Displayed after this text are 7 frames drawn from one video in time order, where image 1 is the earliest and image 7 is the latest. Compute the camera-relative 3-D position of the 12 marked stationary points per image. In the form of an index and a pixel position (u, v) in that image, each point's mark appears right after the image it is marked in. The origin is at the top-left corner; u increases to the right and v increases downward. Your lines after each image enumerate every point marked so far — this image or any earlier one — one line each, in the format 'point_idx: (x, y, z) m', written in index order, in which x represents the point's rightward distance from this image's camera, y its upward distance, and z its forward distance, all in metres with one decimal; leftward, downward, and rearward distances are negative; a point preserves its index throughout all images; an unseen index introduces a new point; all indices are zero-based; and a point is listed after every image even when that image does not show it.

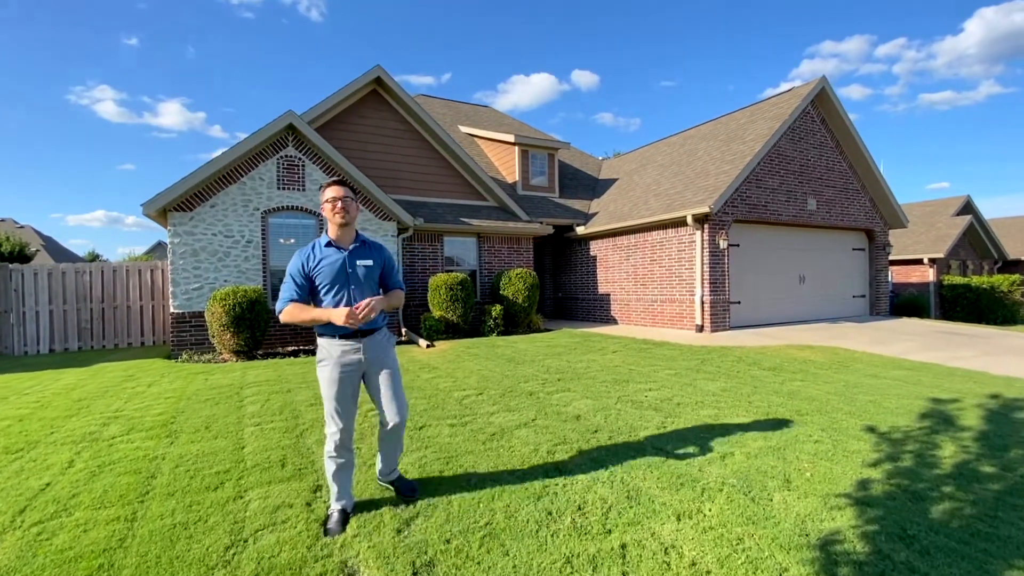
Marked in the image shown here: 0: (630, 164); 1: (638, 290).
0: (+4.1, +4.4, +16.9) m
1: (+3.3, -0.1, +12.7) m
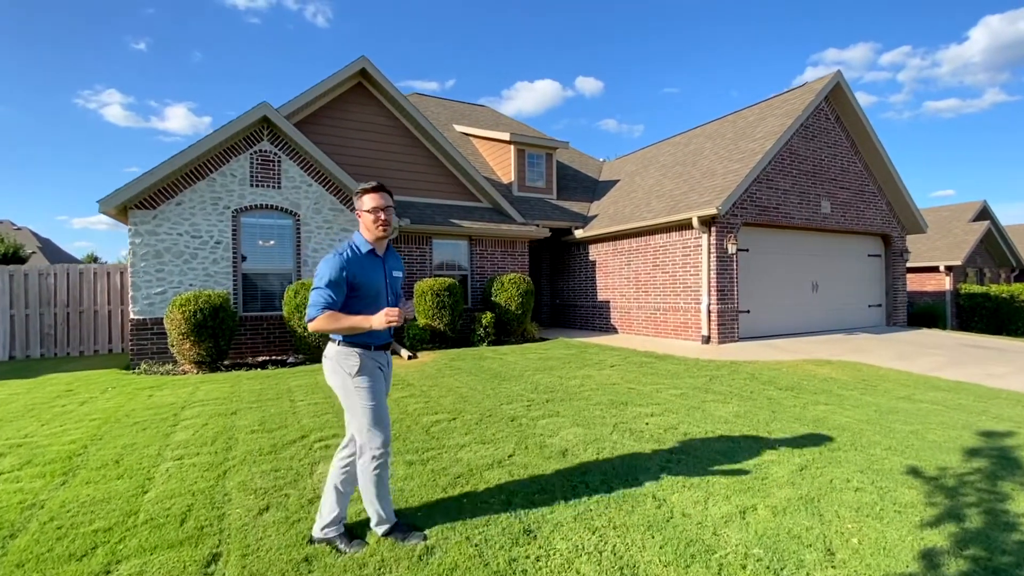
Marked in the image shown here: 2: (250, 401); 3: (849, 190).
0: (+4.0, +4.1, +16.1) m
1: (+3.2, -0.2, +11.9) m
2: (-3.1, -1.3, +5.7) m
3: (+8.8, +2.6, +12.5) m
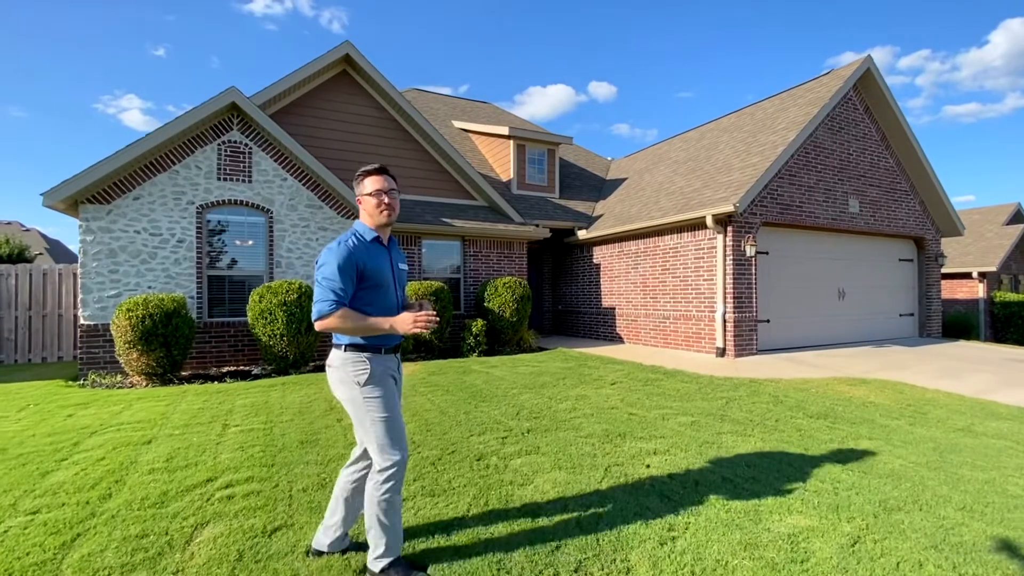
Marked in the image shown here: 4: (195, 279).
0: (+4.0, +4.0, +15.1) m
1: (+3.1, -0.4, +10.9) m
2: (-3.4, -1.4, +4.8) m
3: (+8.7, +2.4, +11.3) m
4: (-5.6, +0.2, +8.5) m
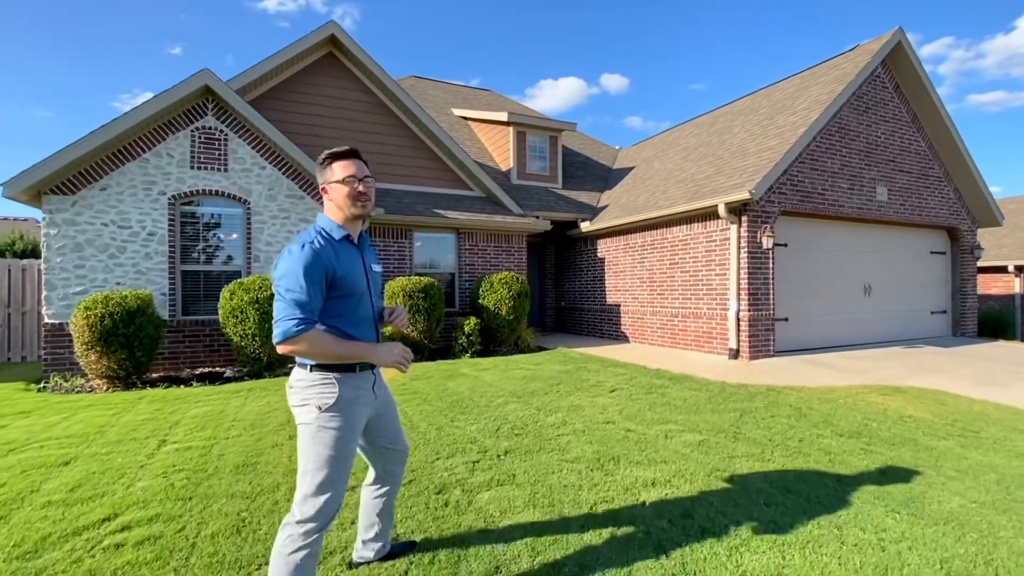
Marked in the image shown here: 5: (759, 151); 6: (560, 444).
0: (+4.1, +4.1, +14.3) m
1: (+3.0, -0.3, +10.1) m
2: (-3.6, -1.4, +4.3) m
3: (+8.7, +2.5, +10.4) m
4: (-5.7, +0.2, +7.9) m
5: (+4.8, +2.6, +9.2) m
6: (+0.4, -1.3, +4.1) m
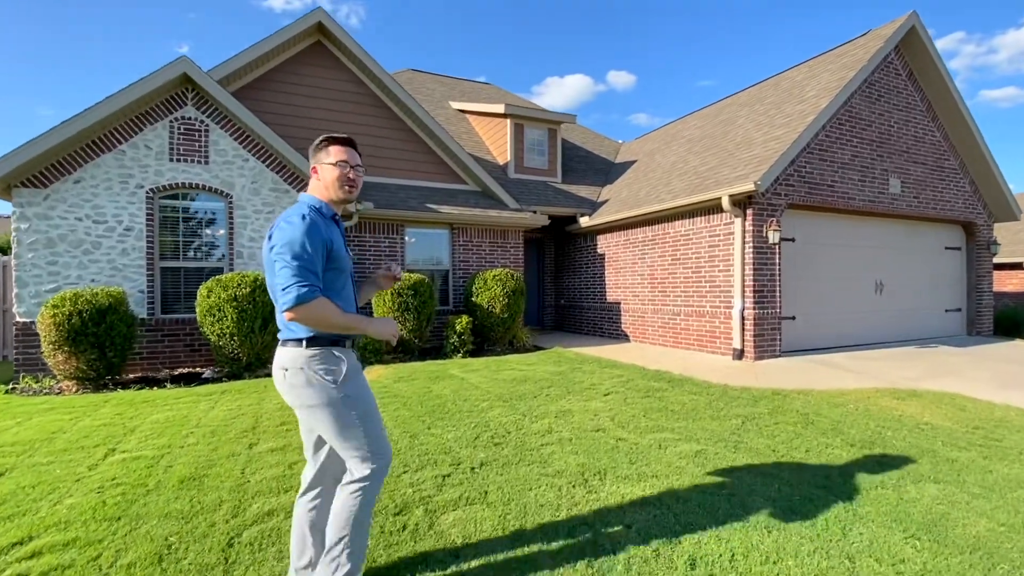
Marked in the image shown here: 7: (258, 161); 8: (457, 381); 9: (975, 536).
0: (+4.0, +4.2, +13.8) m
1: (+2.9, -0.2, +9.7) m
2: (-3.8, -1.3, +3.9) m
3: (+8.6, +2.5, +9.9) m
4: (-5.8, +0.3, +7.6) m
5: (+4.6, +2.7, +8.8) m
6: (+0.2, -1.3, +3.7) m
7: (-4.4, +2.2, +8.3) m
8: (-0.7, -1.2, +6.3) m
9: (+2.7, -1.4, +2.7) m
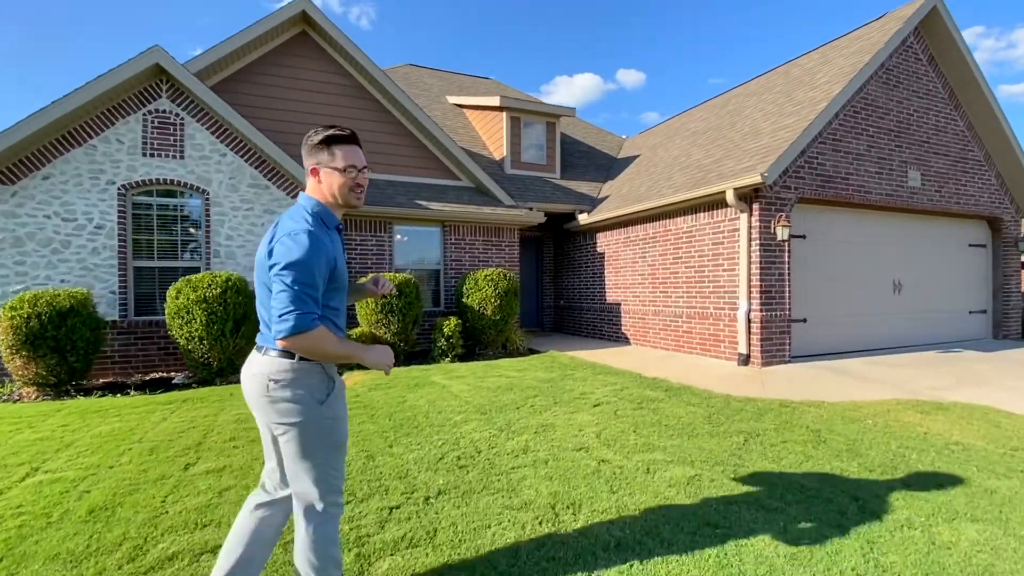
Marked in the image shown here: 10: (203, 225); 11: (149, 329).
0: (+4.0, +4.2, +13.3) m
1: (+2.8, -0.2, +9.2) m
2: (-4.0, -1.3, +3.5) m
3: (+8.4, +2.5, +9.3) m
4: (-6.0, +0.2, +7.3) m
5: (+4.5, +2.7, +8.2) m
6: (0.0, -1.3, +3.3) m
7: (-4.5, +2.2, +7.9) m
8: (-0.9, -1.2, +5.9) m
9: (+2.4, -1.4, +2.2) m
10: (-5.0, +1.0, +7.8) m
11: (-5.6, -0.6, +7.4) m
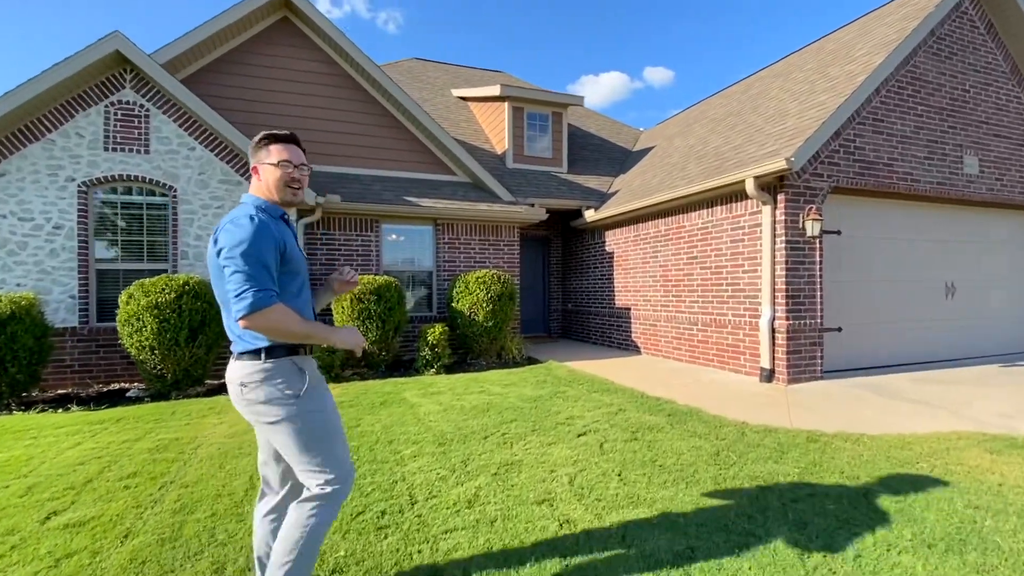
0: (+4.1, +4.1, +12.3) m
1: (+2.7, -0.3, +8.2) m
2: (-4.4, -1.4, +3.0) m
3: (+8.4, +2.5, +8.1) m
4: (-6.2, +0.2, +6.8) m
5: (+4.4, +2.6, +7.2) m
6: (-0.4, -1.4, +2.5) m
7: (-4.7, +2.1, +7.3) m
8: (-1.2, -1.3, +5.1) m
9: (+2.0, -1.5, +1.3) m
10: (-5.2, +1.0, +7.2) m
11: (-5.7, -0.7, +6.9) m
